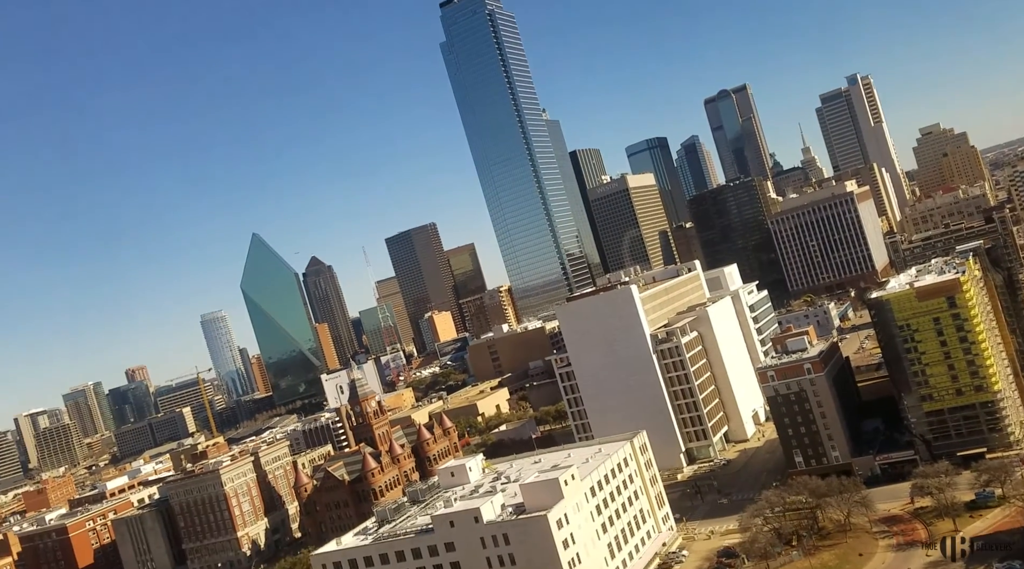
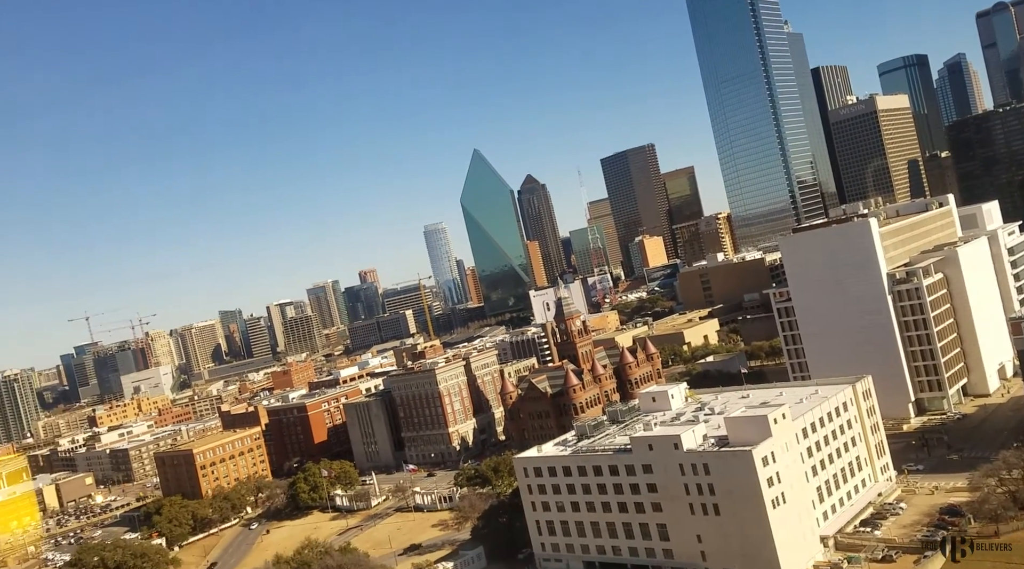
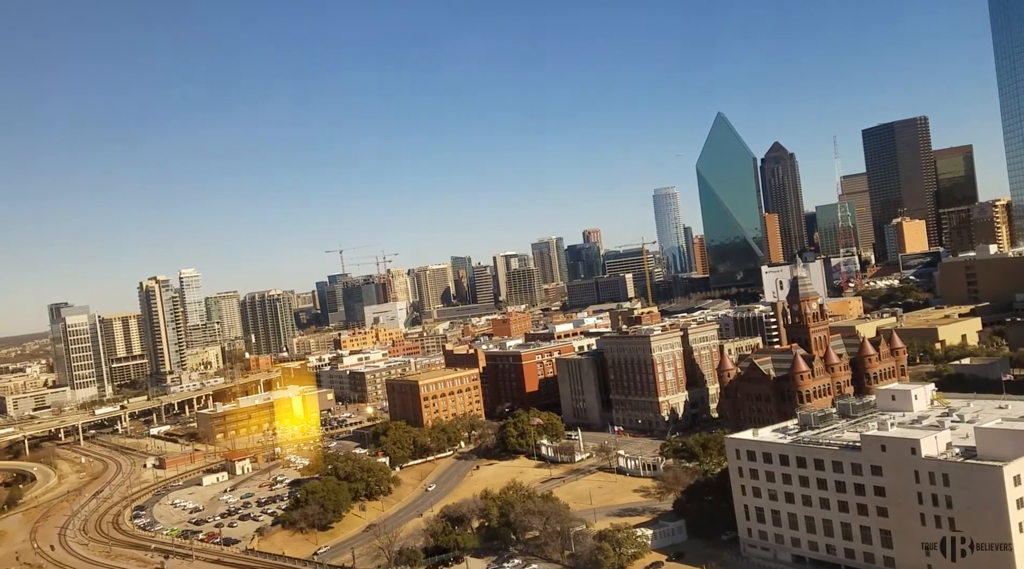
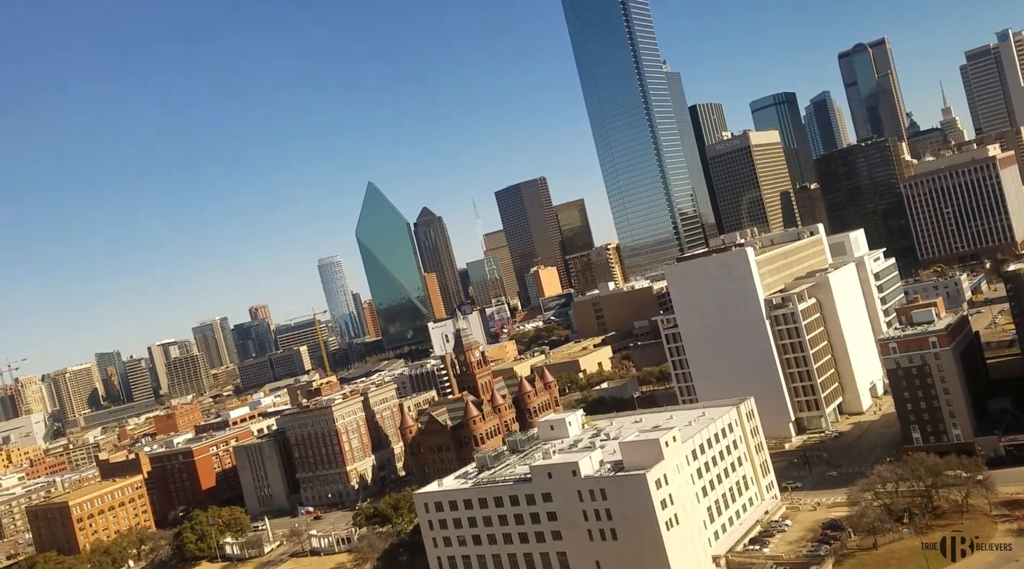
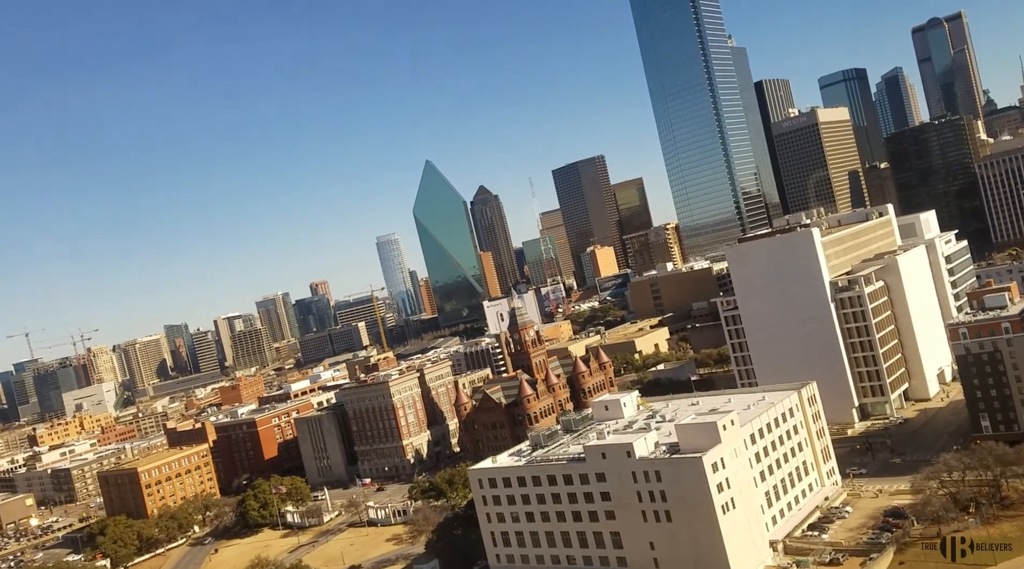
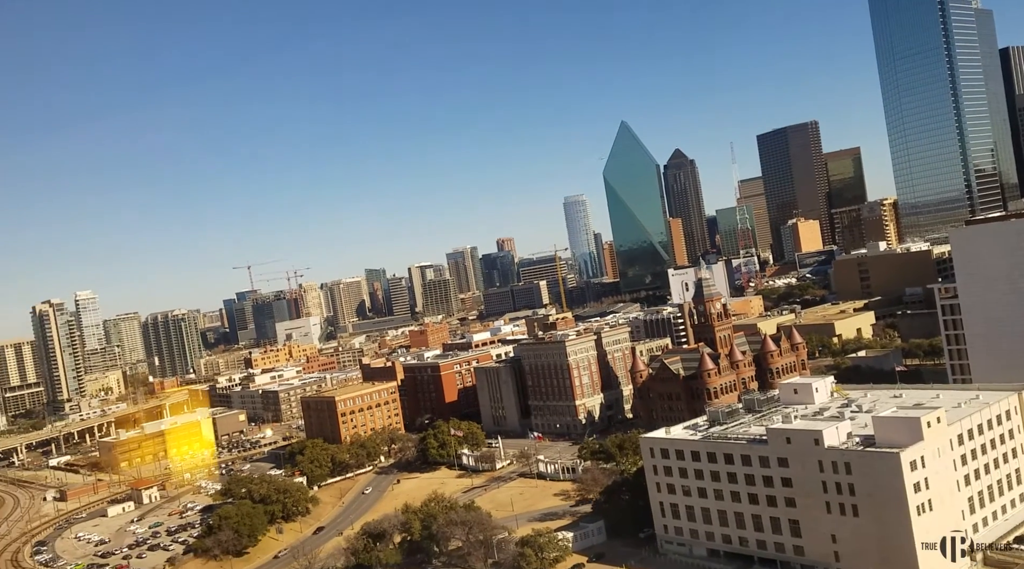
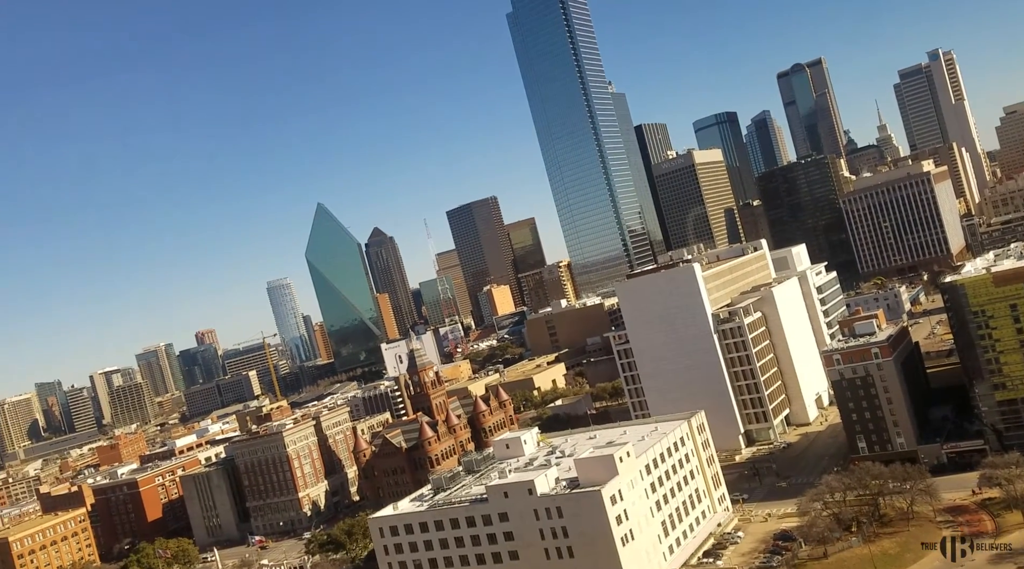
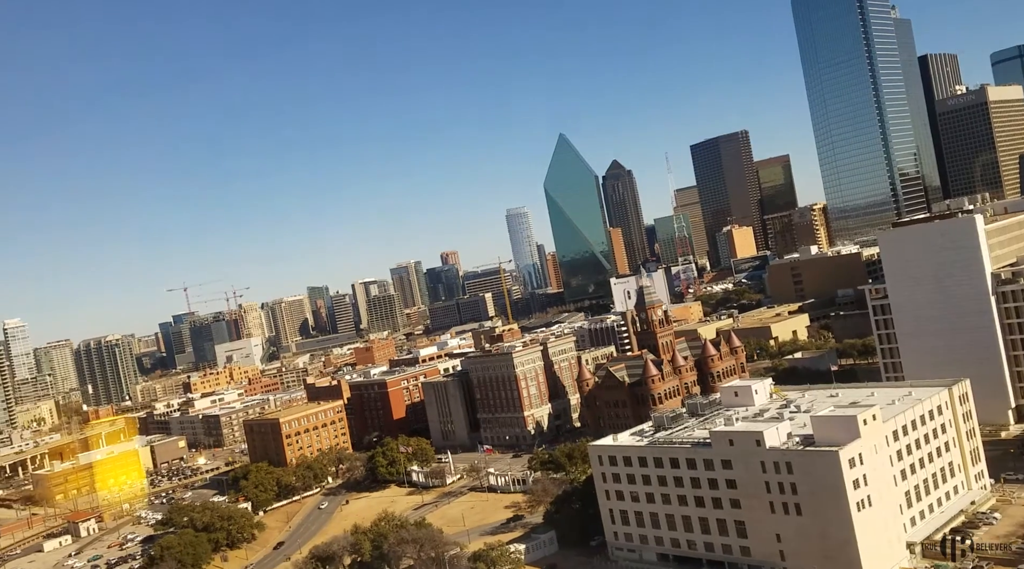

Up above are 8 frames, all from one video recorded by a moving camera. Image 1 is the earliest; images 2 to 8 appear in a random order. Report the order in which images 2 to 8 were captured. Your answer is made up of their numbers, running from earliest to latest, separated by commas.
7, 4, 5, 2, 8, 6, 3
